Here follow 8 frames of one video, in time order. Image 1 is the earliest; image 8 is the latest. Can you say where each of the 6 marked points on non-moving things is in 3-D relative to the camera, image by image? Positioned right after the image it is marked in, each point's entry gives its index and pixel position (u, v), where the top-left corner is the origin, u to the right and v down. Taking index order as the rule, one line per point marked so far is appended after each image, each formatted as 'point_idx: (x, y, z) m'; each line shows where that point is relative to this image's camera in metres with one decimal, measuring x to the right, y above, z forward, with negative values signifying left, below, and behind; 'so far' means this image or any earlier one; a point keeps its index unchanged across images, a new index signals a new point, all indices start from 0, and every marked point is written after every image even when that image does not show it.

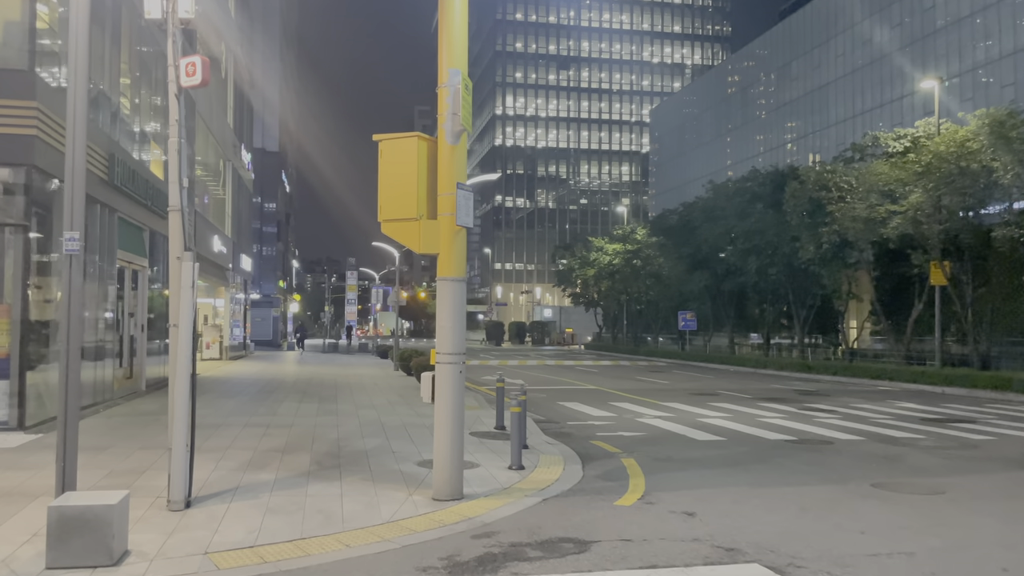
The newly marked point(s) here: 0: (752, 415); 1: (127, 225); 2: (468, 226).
0: (+5.6, -3.0, +18.1) m
1: (-8.5, +1.4, +17.0) m
2: (-0.5, +0.7, +8.6) m
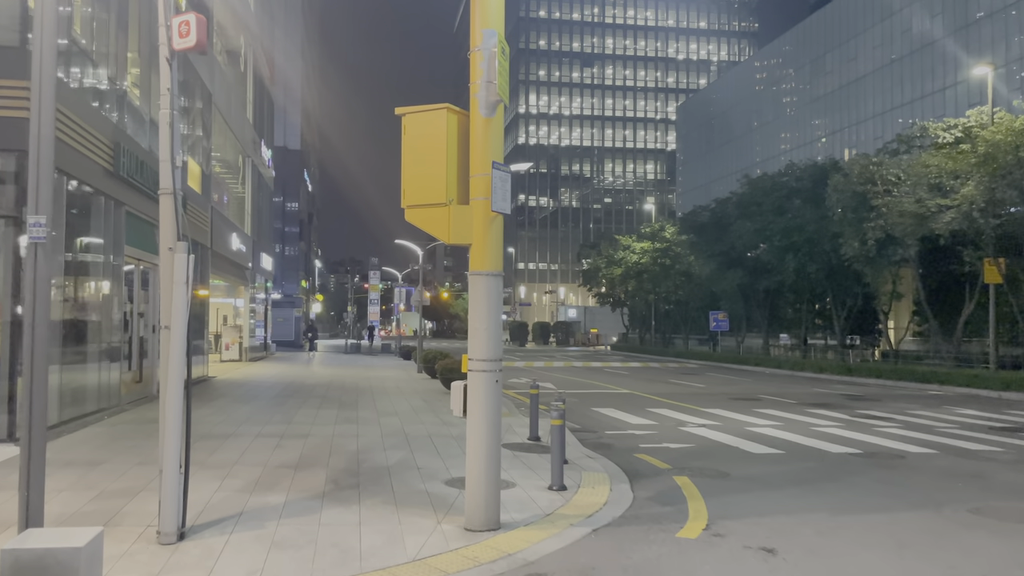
0: (+6.3, -2.9, +16.7) m
1: (-7.8, +1.4, +16.1) m
2: (-0.1, +0.7, +7.4) m
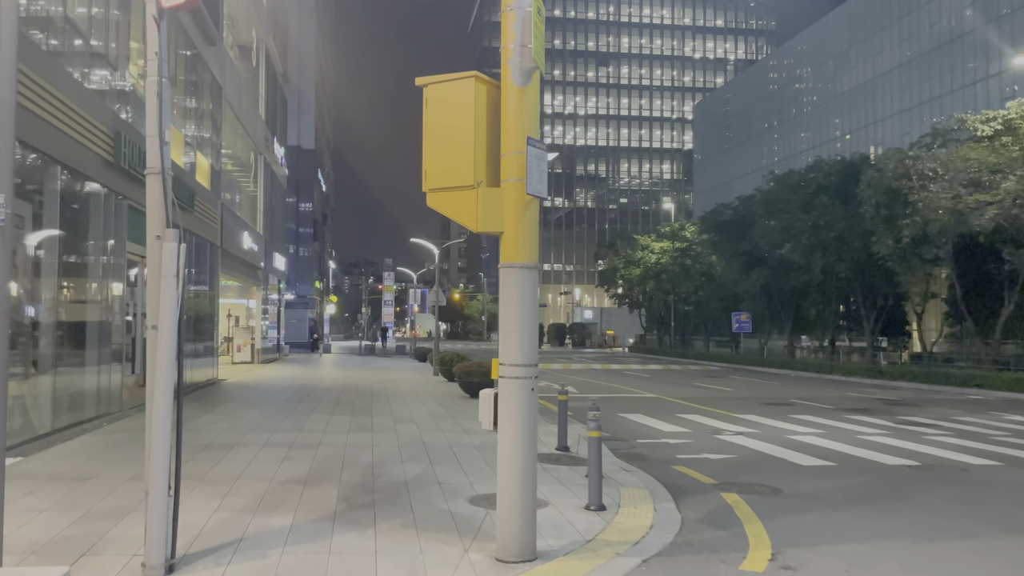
0: (+6.7, -2.9, +15.7) m
1: (-7.3, +1.5, +15.3) m
2: (+0.2, +0.8, +6.4) m
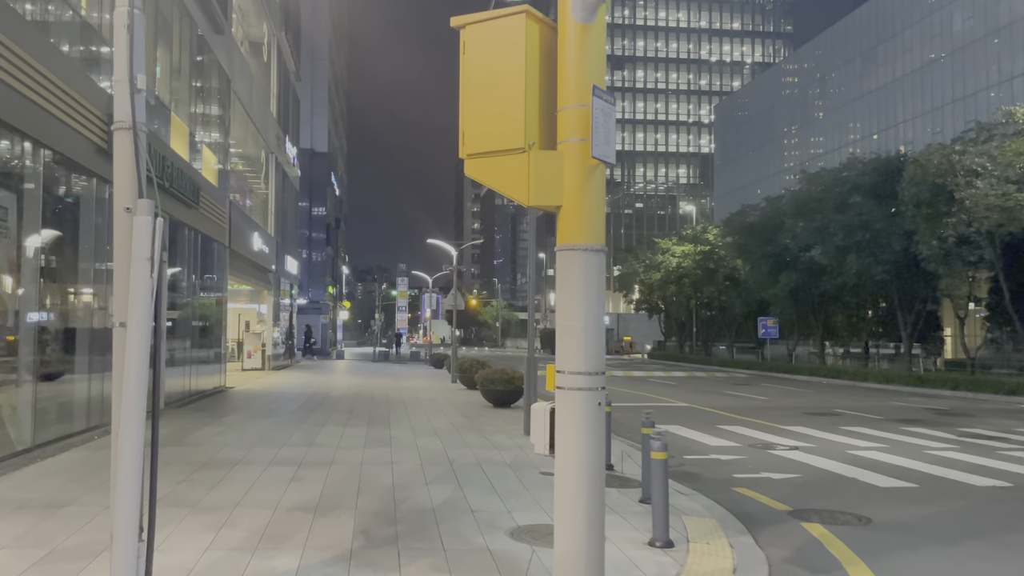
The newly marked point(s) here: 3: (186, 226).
0: (+7.3, -2.9, +14.2) m
1: (-6.8, +1.4, +14.1) m
2: (+0.6, +0.8, +5.1) m
3: (-7.3, +1.4, +17.5) m
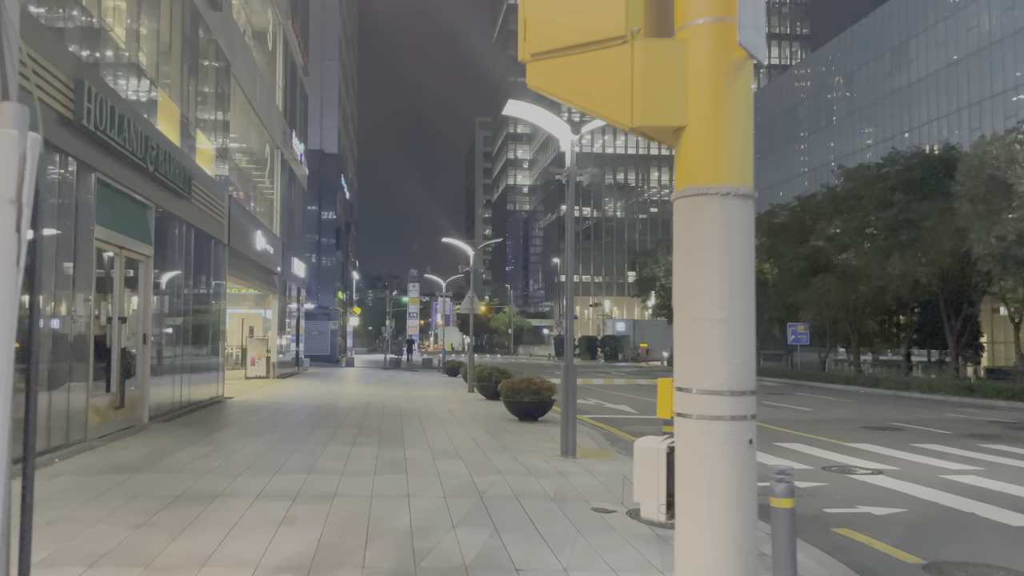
0: (+7.8, -2.8, +12.2) m
1: (-6.3, +1.5, +12.3) m
2: (+1.0, +1.0, +3.3) m
3: (-6.7, +1.4, +15.7) m
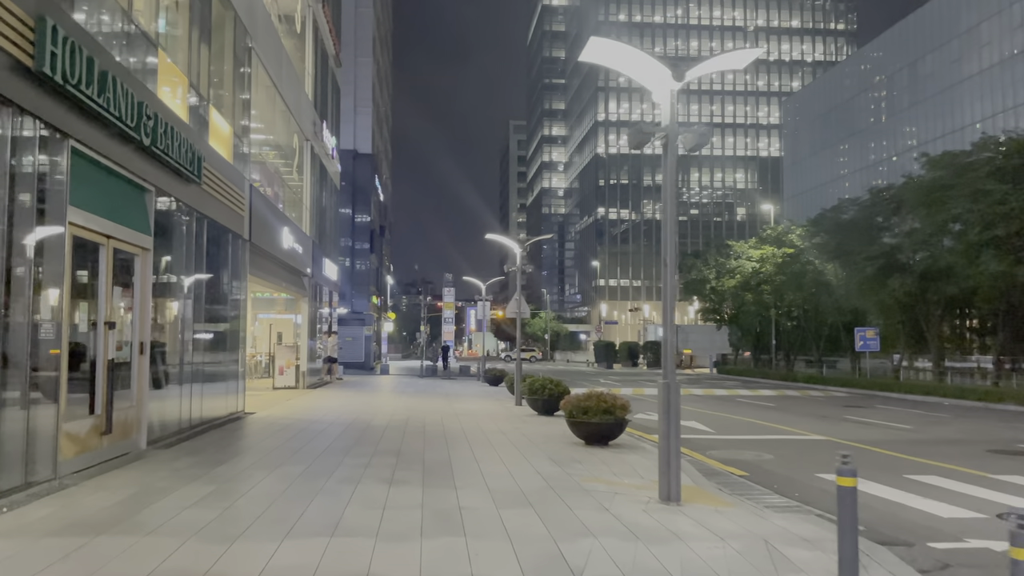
0: (+8.8, -2.7, +9.4) m
1: (-5.3, +1.5, +10.1) m
2: (+1.6, +1.1, +0.7) m
3: (-5.6, +1.4, +13.5) m
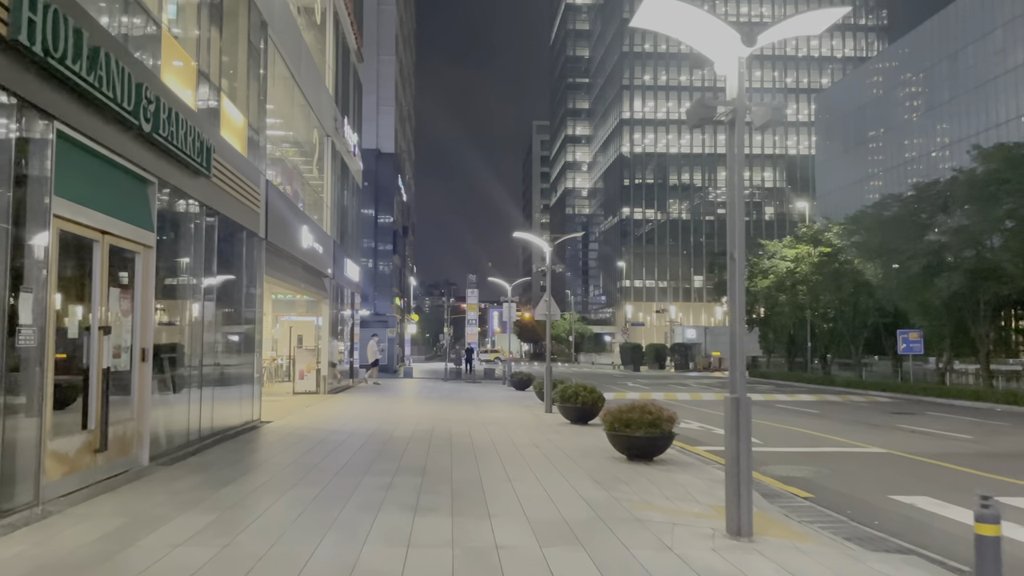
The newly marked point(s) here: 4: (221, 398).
0: (+9.2, -2.7, +8.0) m
1: (-4.9, +1.5, +9.1) m
2: (+1.8, +1.1, -0.4) m
3: (-5.1, +1.4, +12.5) m
4: (-5.3, -2.0, +14.3) m
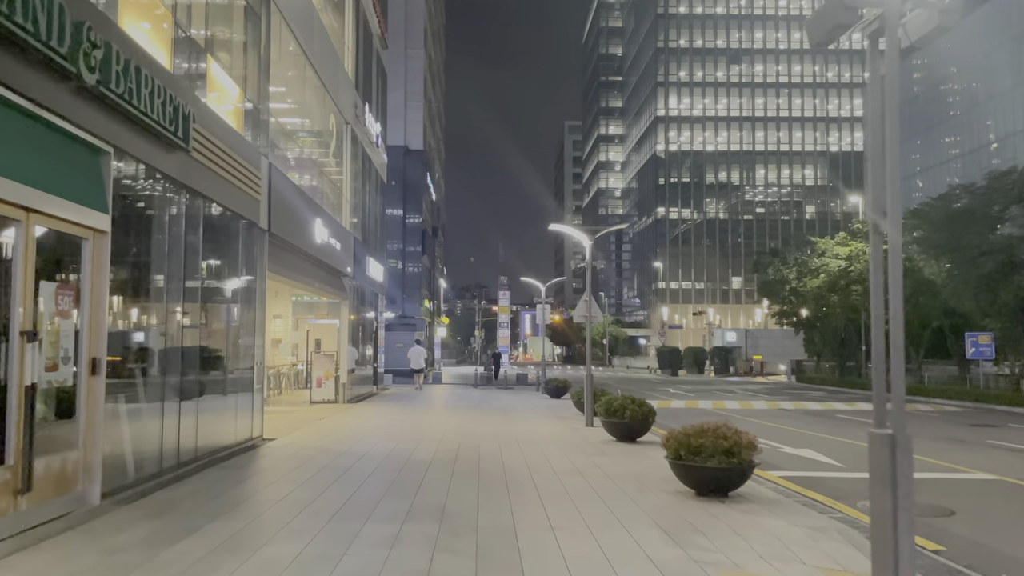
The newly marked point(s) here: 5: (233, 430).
0: (+9.5, -2.6, +5.4) m
1: (-4.5, +1.6, +7.1) m
2: (+1.8, +1.2, -2.7) m
3: (-4.6, +1.4, +10.5) m
4: (-4.7, -1.9, +12.2) m
5: (-4.8, -2.5, +13.4) m
